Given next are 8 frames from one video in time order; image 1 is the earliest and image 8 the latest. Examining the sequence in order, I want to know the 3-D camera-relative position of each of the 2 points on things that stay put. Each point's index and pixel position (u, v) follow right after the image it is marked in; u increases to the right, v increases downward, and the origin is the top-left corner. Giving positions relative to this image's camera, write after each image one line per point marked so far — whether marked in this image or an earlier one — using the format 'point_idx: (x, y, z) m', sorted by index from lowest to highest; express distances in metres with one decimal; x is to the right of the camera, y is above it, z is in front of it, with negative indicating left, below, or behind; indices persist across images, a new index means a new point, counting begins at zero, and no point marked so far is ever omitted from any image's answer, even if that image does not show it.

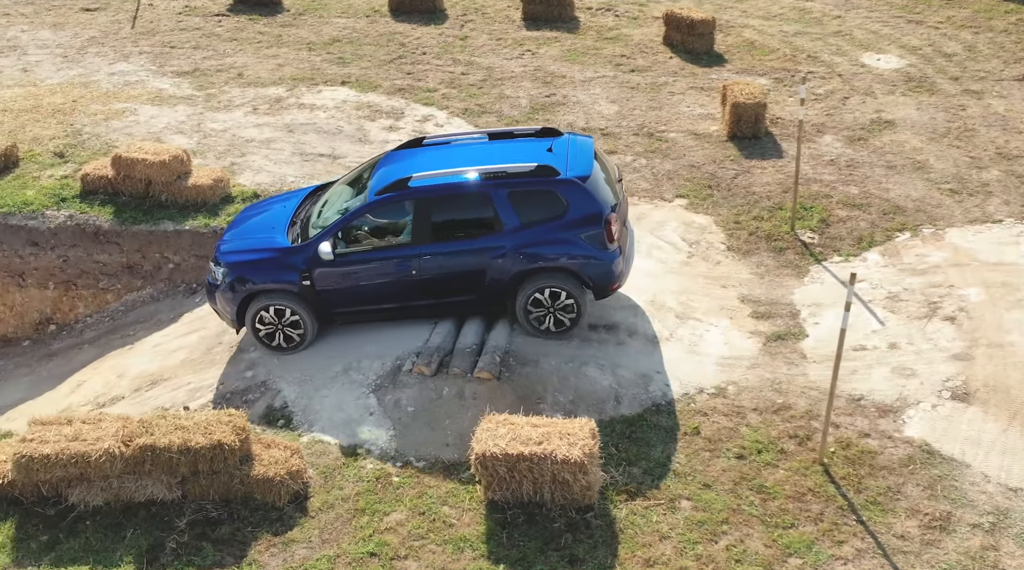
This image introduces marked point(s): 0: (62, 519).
0: (-3.9, -2.0, +8.7) m
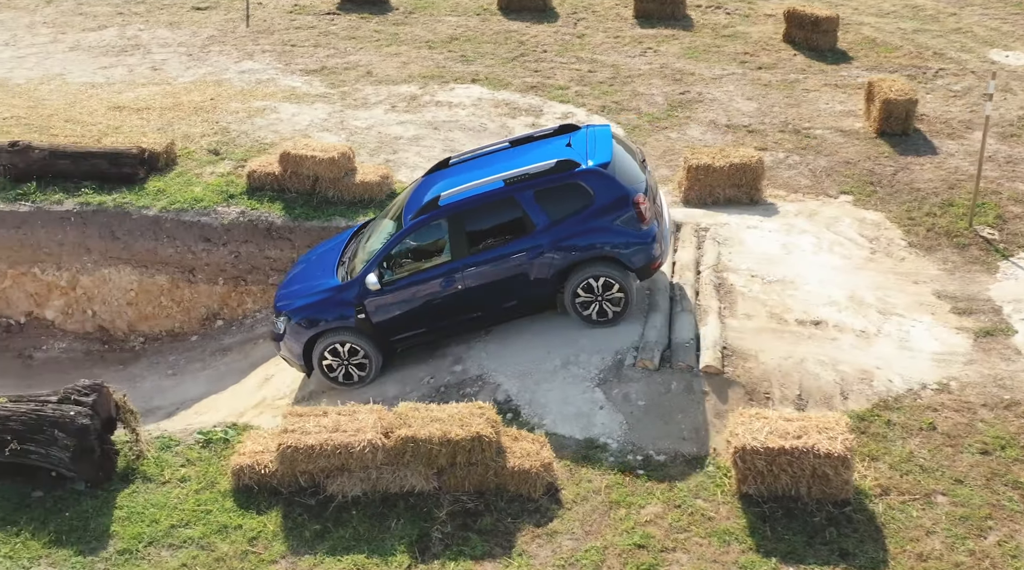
0: (-1.7, -2.0, +8.8) m
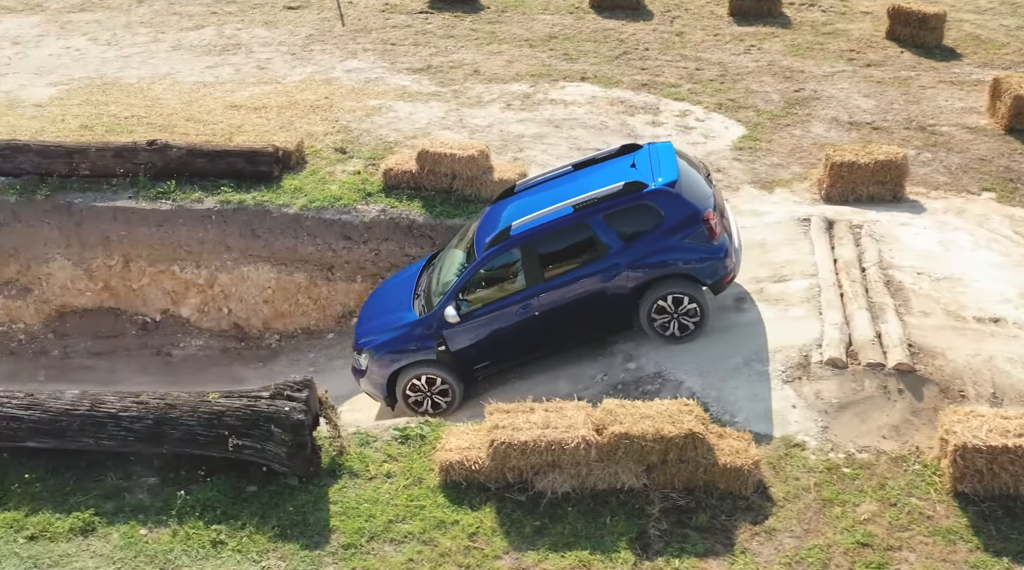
0: (+0.2, -2.0, +8.8) m
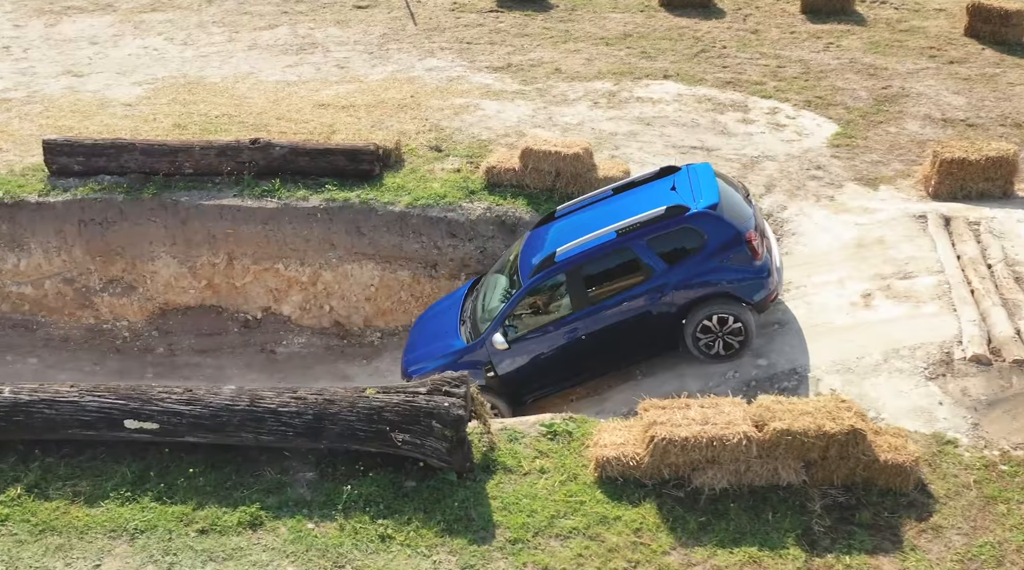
0: (+1.6, -1.9, +8.8) m
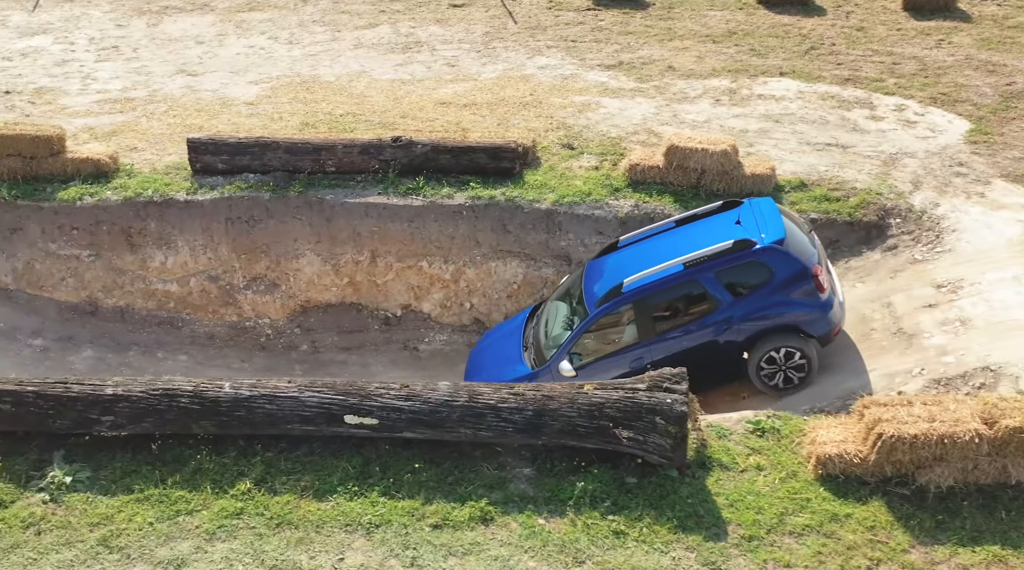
0: (+3.6, -1.9, +8.7) m
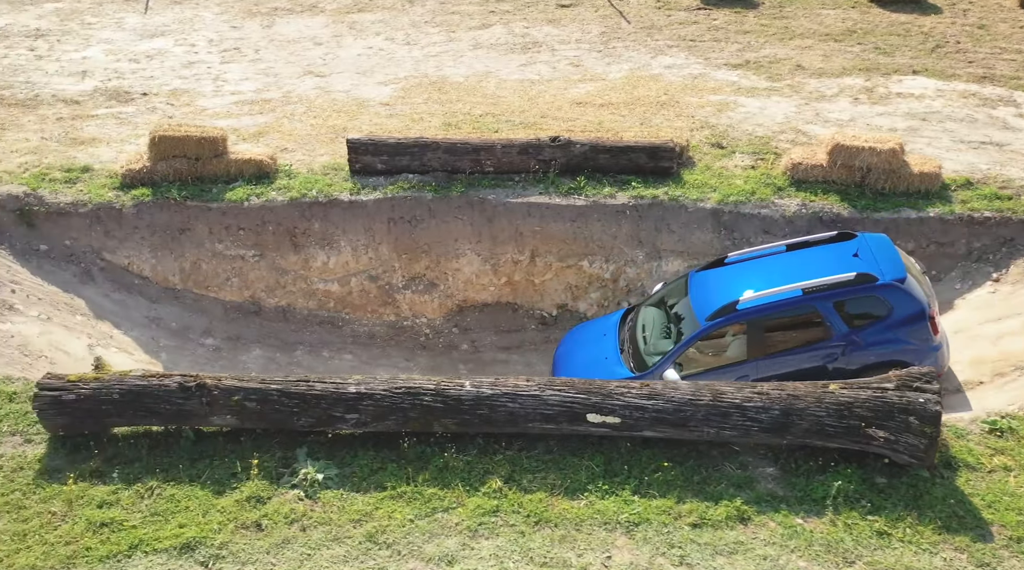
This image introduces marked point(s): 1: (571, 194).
0: (+5.9, -1.9, +8.6) m
1: (+0.9, +1.4, +14.6) m
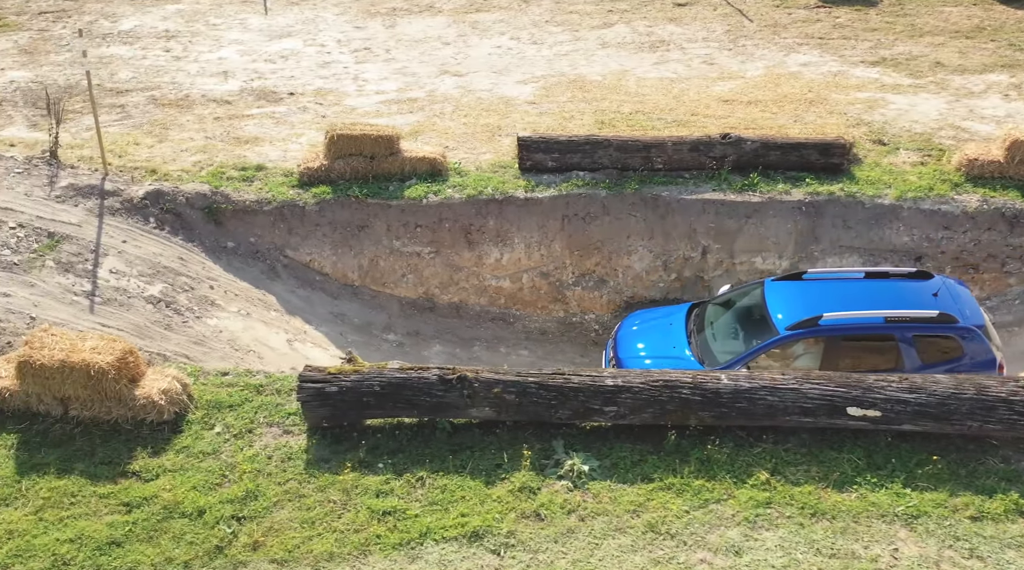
0: (+8.3, -1.8, +8.5) m
1: (+3.5, +1.4, +14.6) m
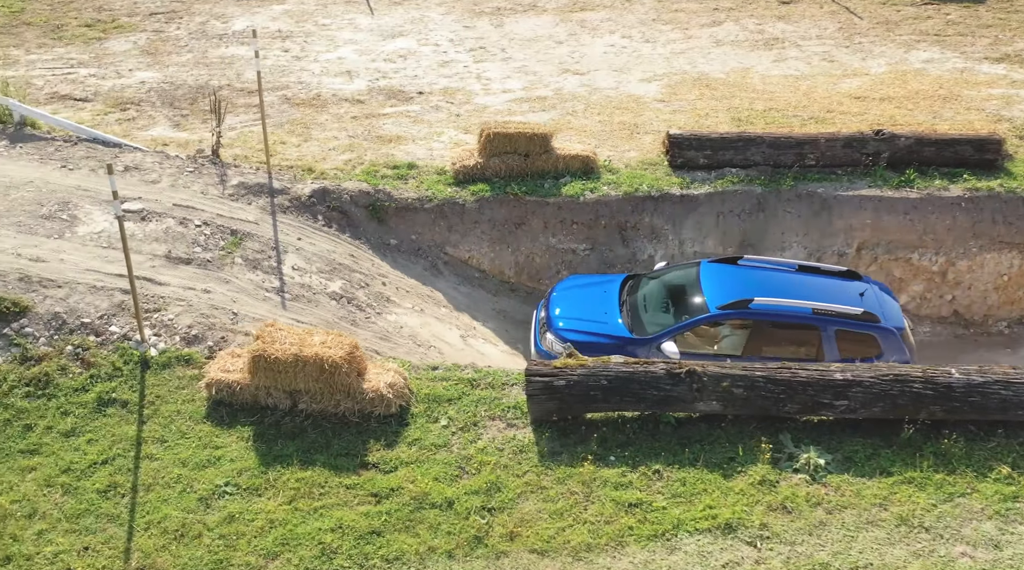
0: (+10.5, -1.8, +8.4) m
1: (+5.8, +1.5, +14.6) m
